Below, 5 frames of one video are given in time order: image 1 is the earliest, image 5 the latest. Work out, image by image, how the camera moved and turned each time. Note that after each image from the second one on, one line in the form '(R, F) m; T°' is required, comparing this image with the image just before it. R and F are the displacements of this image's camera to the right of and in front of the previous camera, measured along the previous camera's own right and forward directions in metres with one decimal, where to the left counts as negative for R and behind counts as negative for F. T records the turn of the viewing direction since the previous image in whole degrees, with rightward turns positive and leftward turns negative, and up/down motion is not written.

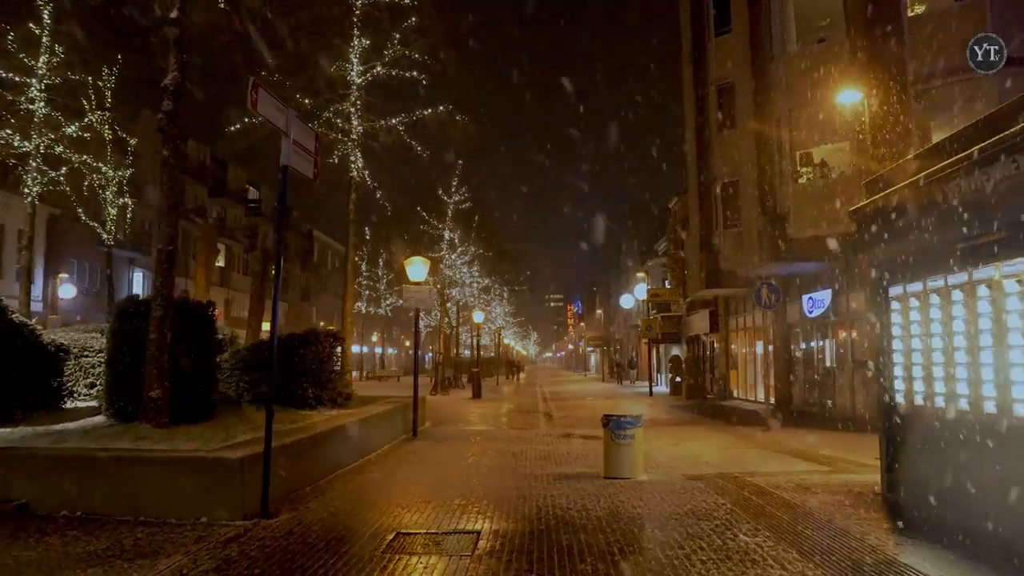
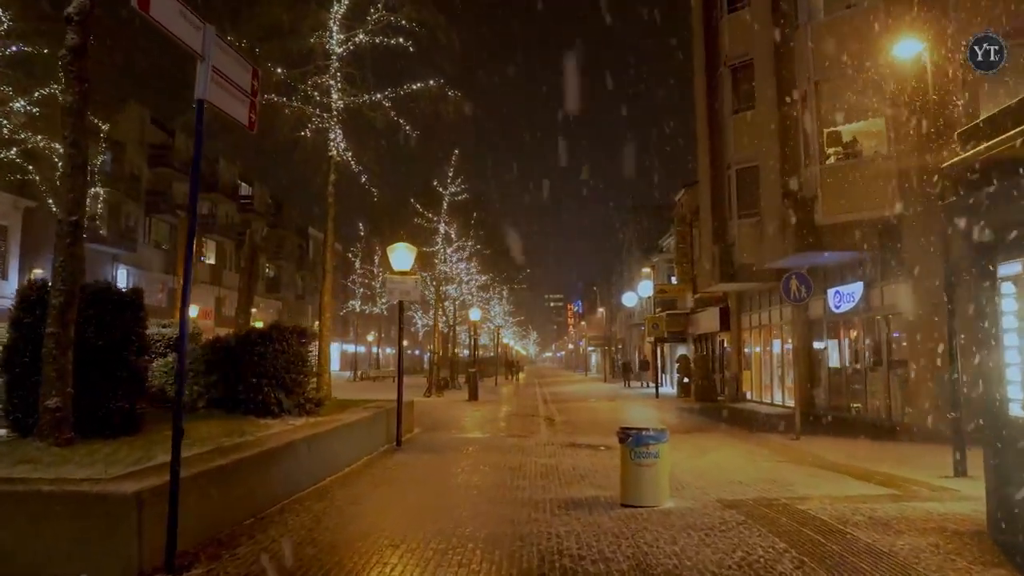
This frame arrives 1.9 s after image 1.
(+0.1, +2.1) m; 0°
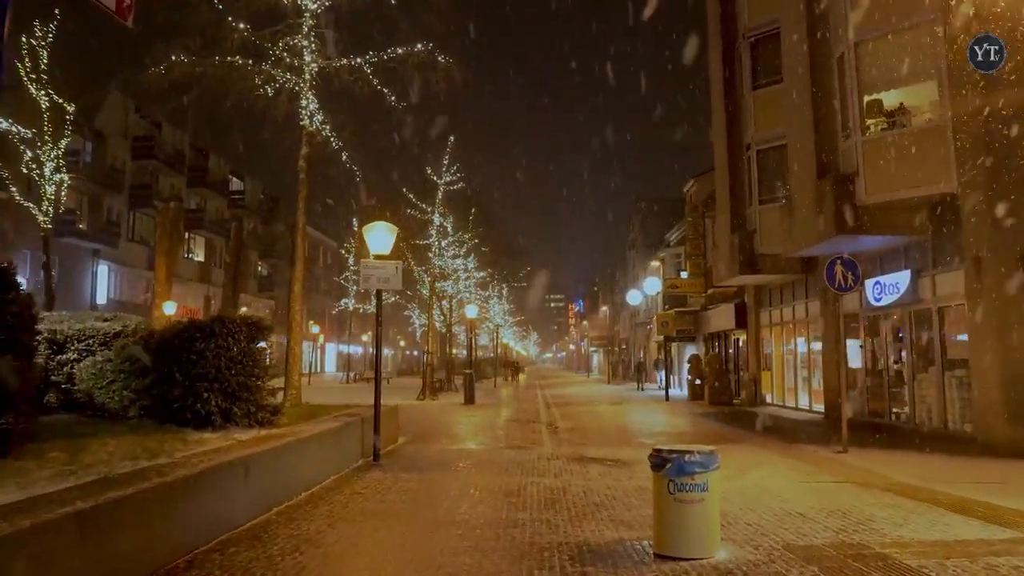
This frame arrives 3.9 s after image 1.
(0.0, +2.3) m; 0°
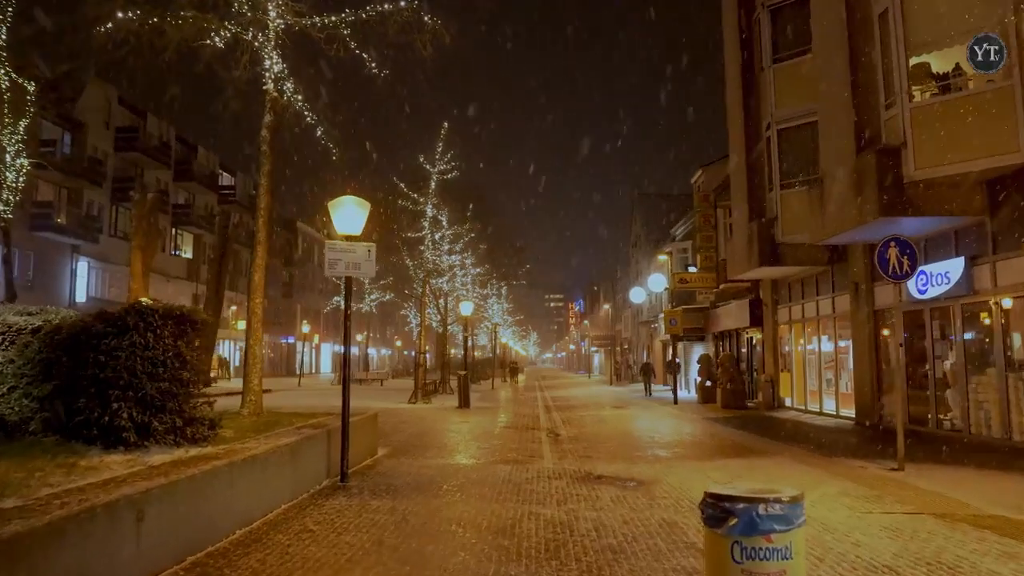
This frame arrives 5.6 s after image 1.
(+0.1, +2.1) m; 0°
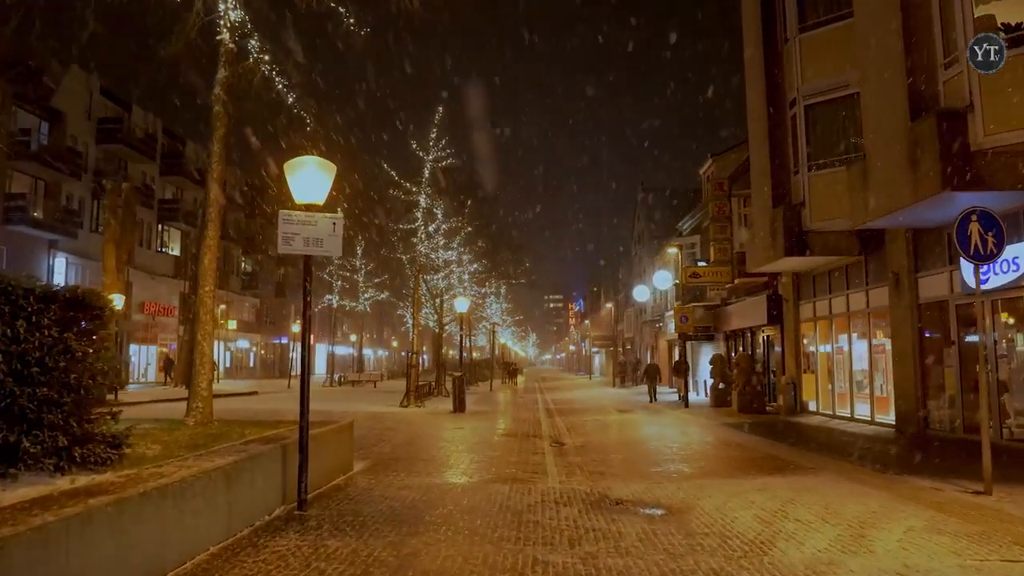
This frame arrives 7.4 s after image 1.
(0.0, +2.1) m; 0°
